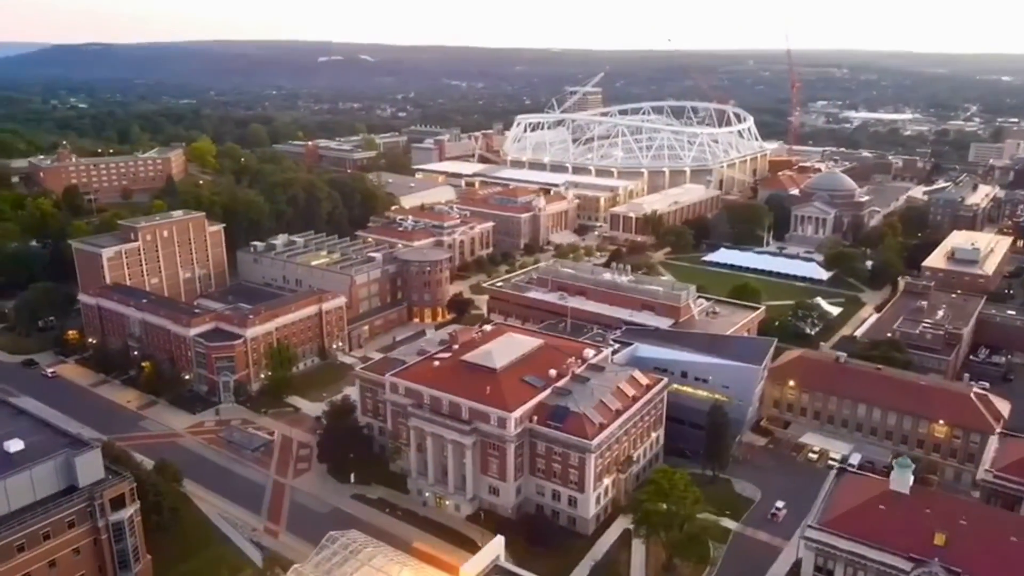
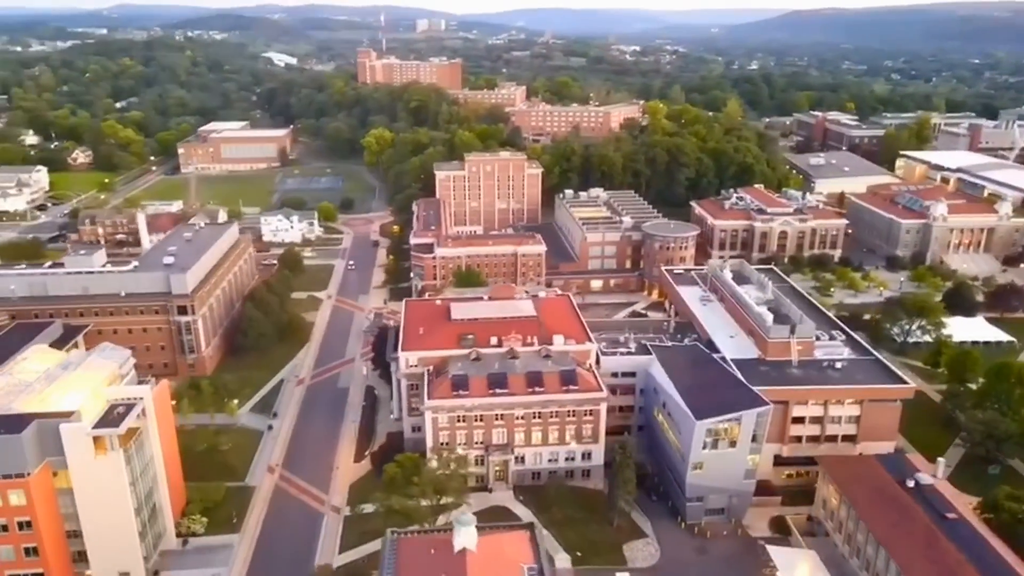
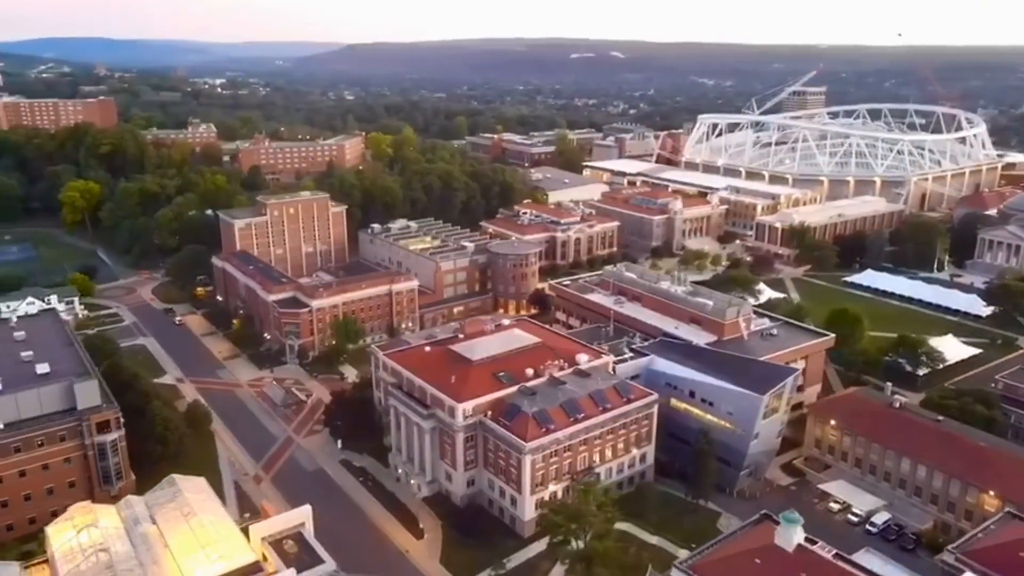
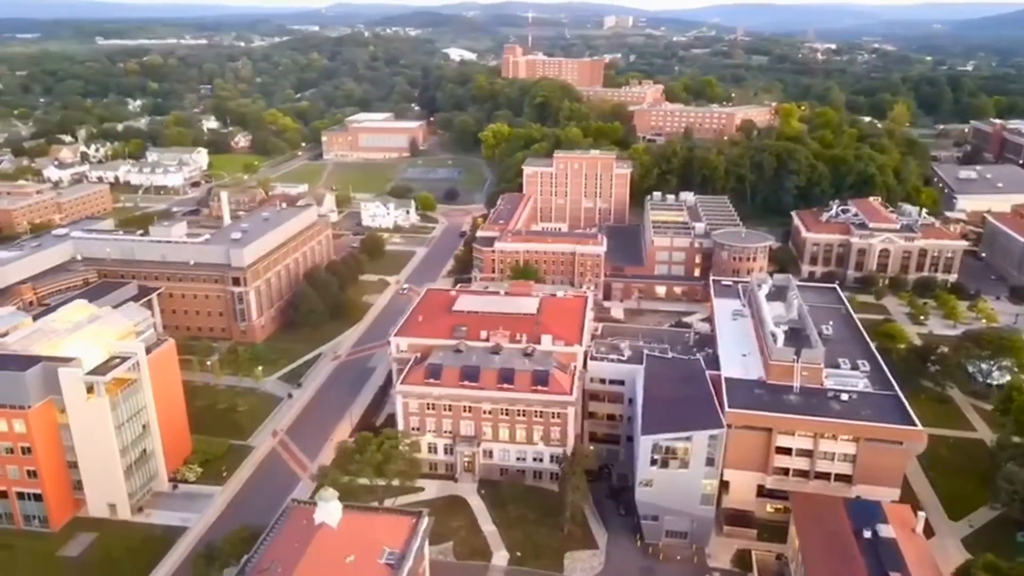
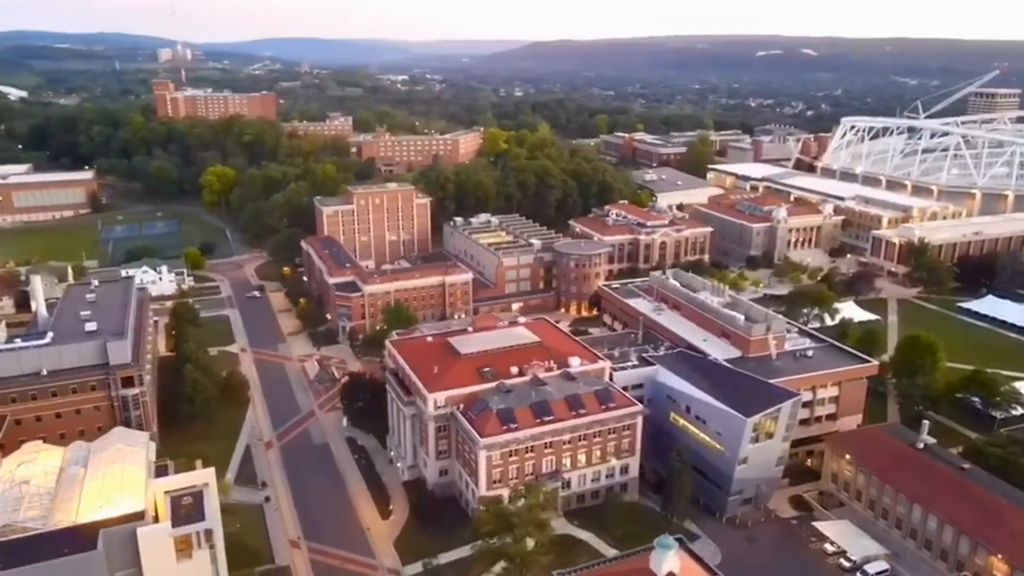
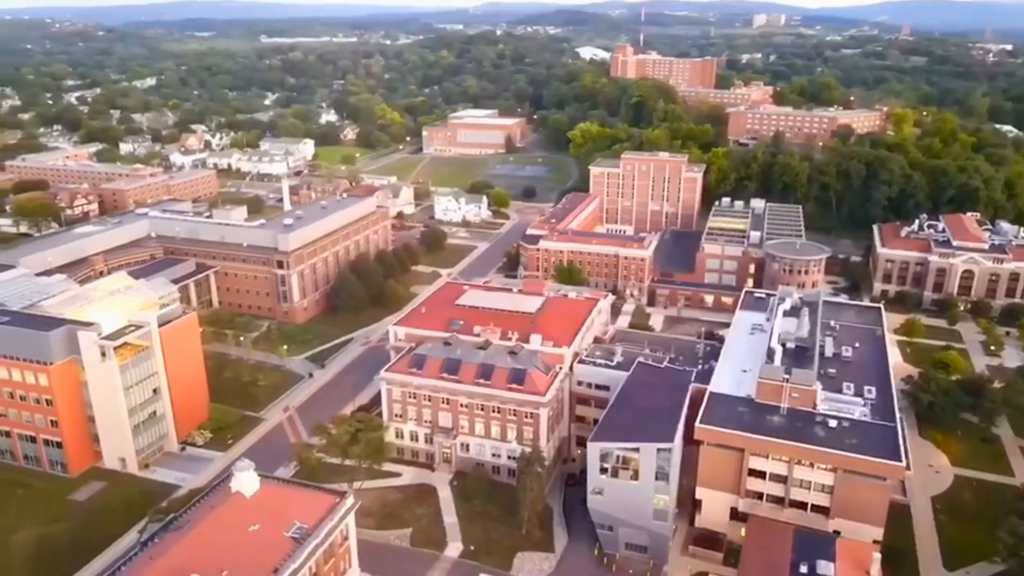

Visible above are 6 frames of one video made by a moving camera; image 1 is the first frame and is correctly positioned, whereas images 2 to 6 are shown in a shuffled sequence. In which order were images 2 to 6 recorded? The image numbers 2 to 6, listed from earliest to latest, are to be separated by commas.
3, 5, 2, 4, 6
